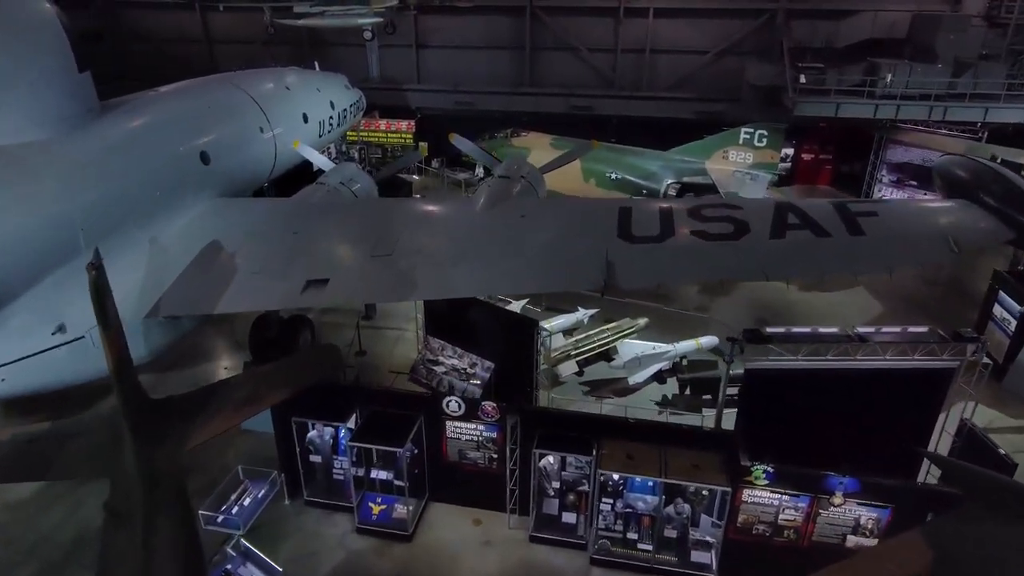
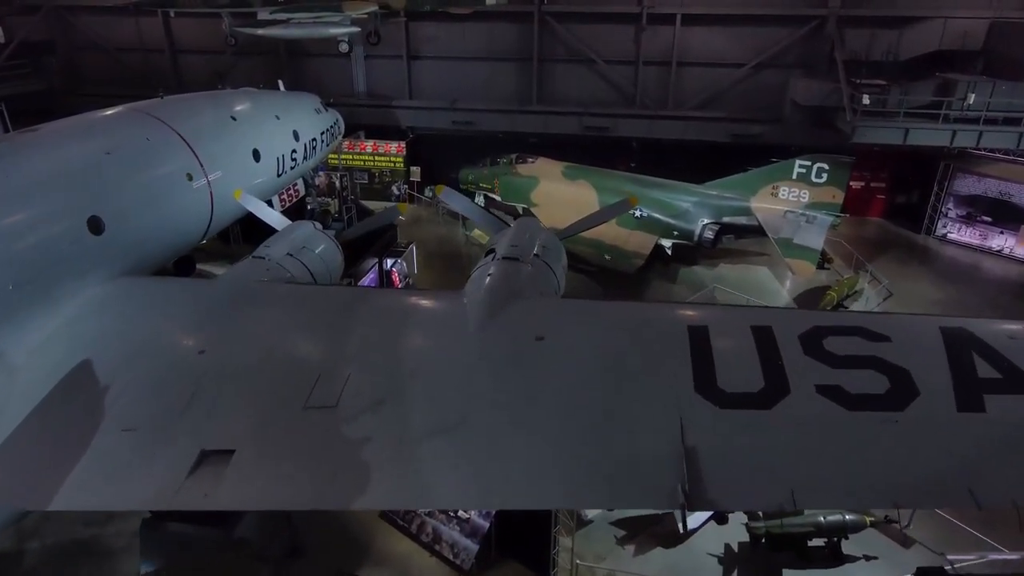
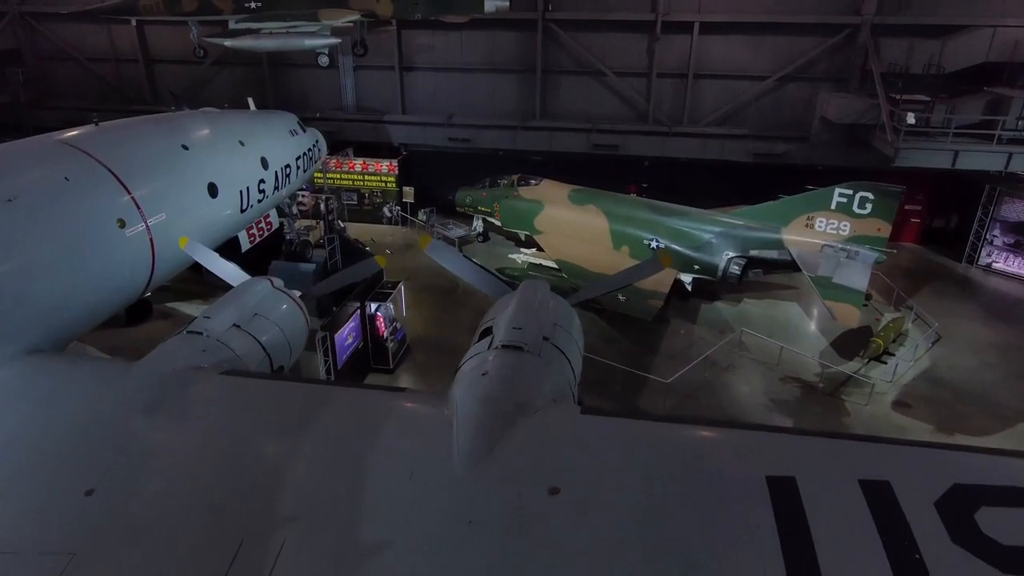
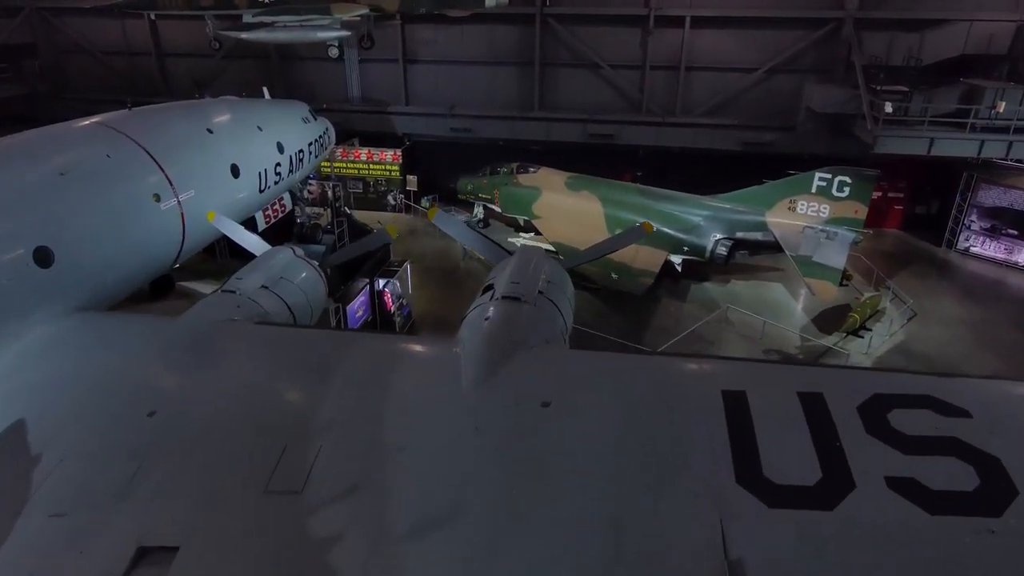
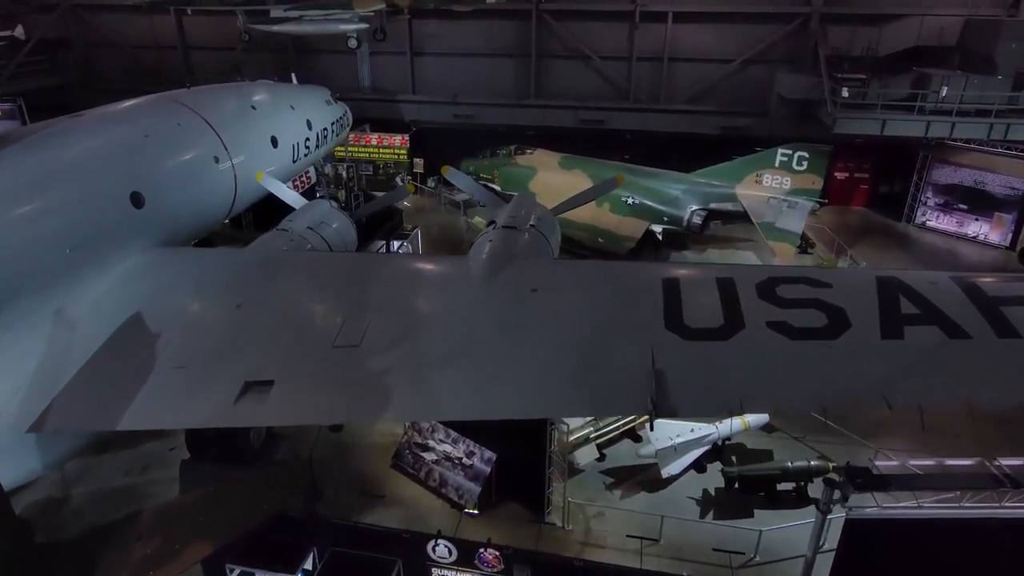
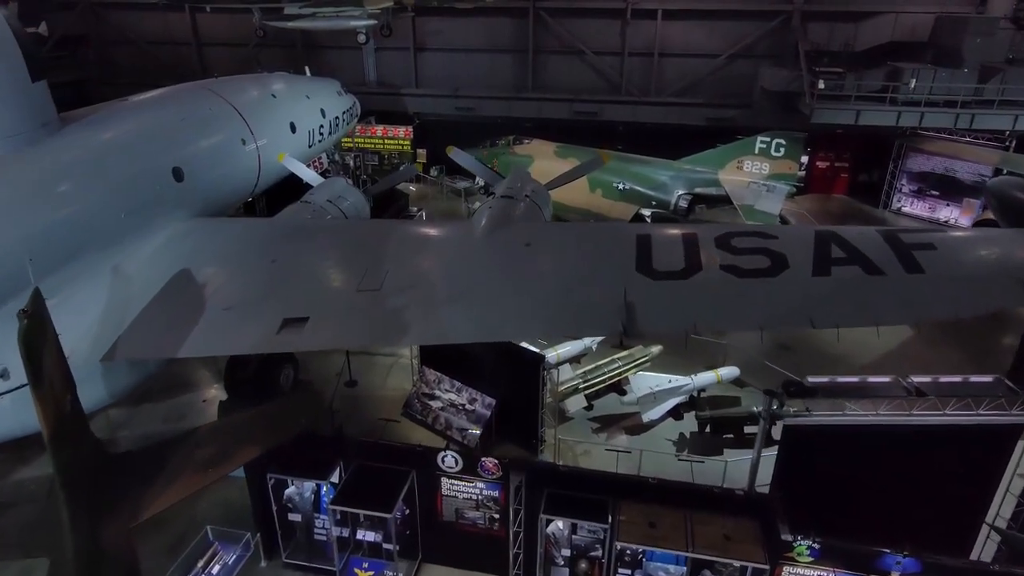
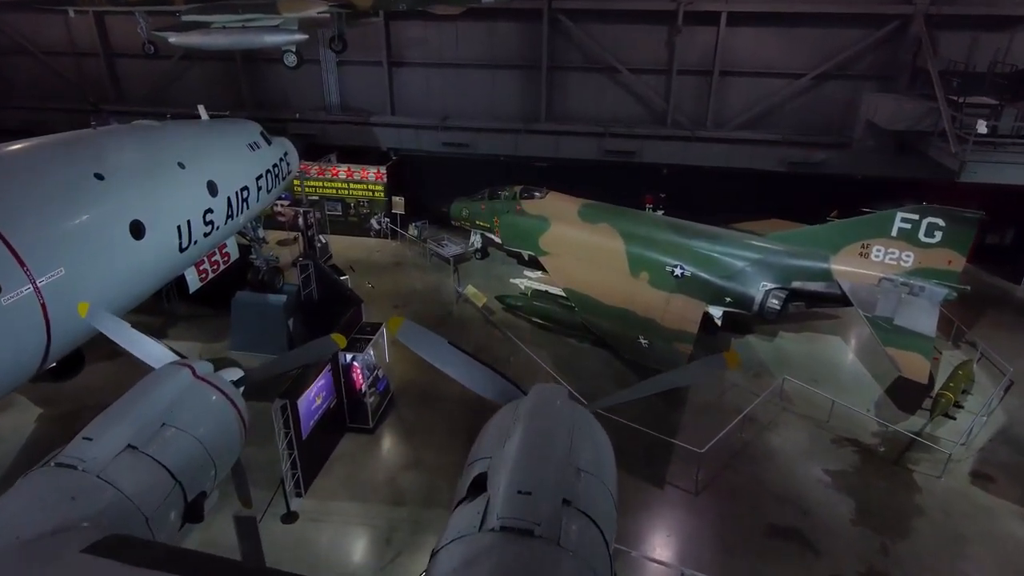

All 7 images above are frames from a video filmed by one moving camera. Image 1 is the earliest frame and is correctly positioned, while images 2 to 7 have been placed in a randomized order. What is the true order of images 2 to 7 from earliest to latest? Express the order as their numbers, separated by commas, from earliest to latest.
6, 5, 2, 4, 3, 7
